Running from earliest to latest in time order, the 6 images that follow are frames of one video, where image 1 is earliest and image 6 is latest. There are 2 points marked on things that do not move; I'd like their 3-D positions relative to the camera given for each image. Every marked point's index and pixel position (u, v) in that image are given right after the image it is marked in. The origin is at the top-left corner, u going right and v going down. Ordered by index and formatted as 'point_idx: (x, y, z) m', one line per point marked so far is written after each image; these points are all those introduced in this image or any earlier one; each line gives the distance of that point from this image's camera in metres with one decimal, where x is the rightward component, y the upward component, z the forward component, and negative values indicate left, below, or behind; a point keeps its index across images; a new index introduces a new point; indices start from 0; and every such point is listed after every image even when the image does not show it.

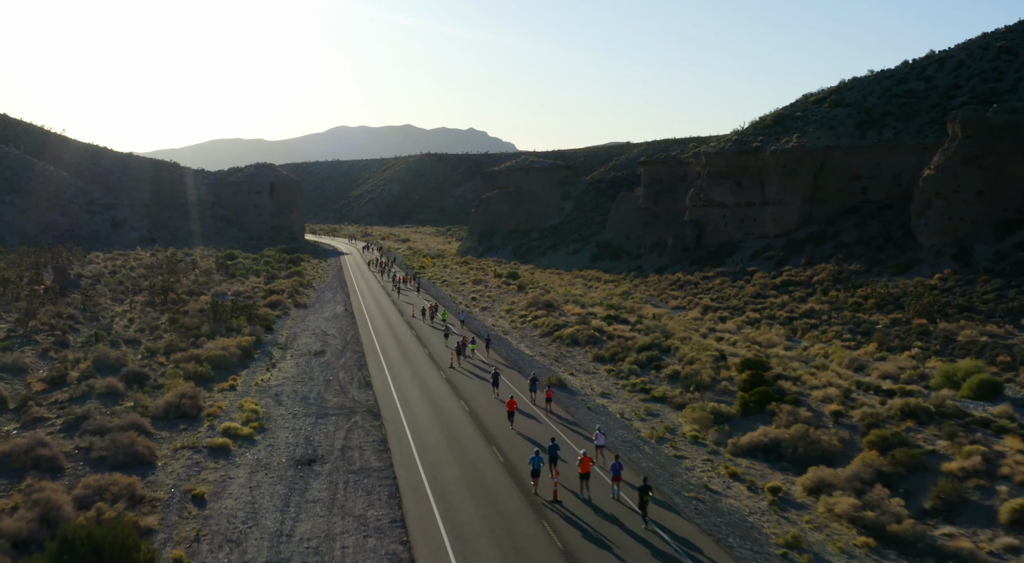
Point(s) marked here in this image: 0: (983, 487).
0: (+8.8, -3.8, +13.1) m
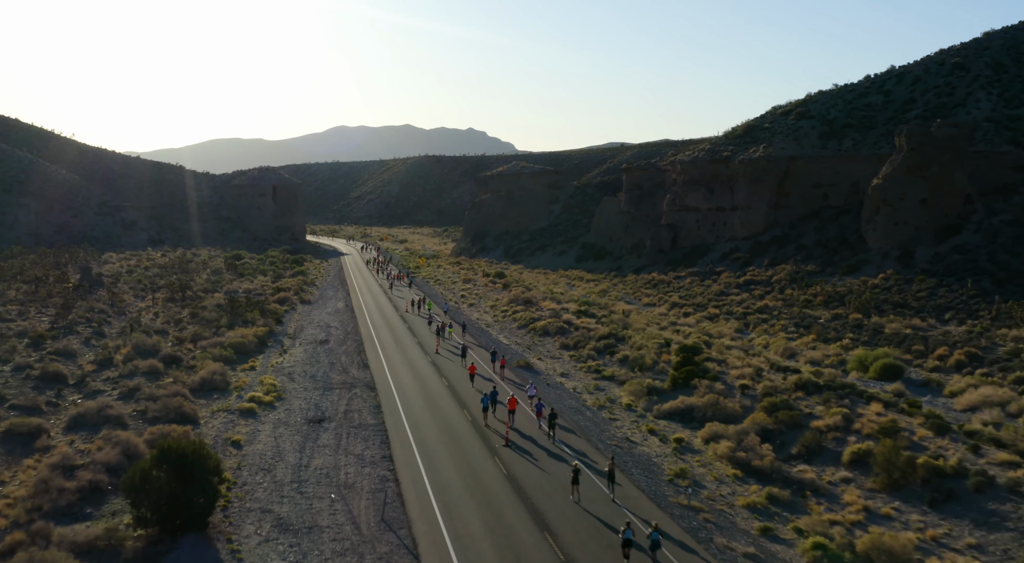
0: (+7.9, -3.7, +17.0) m
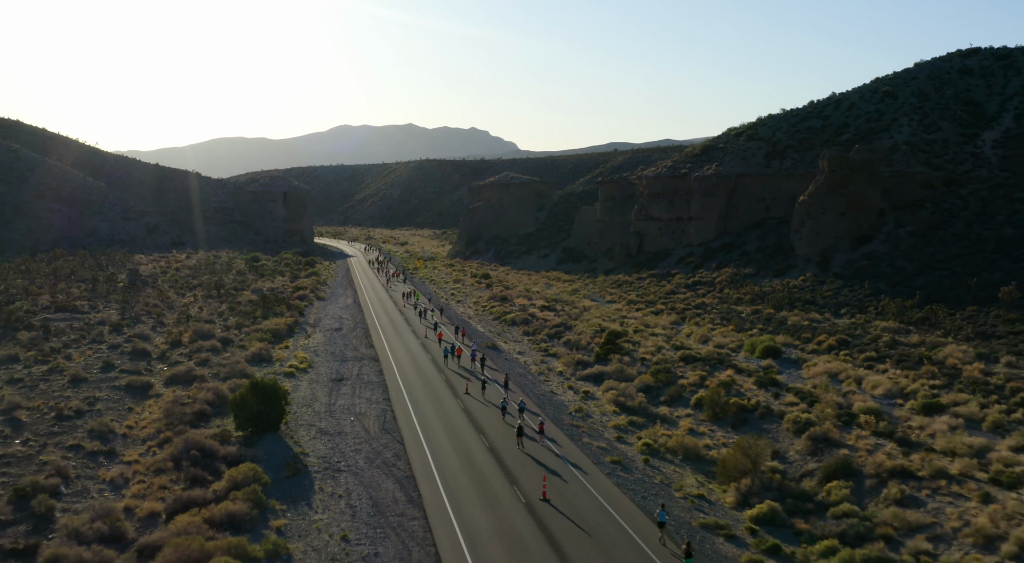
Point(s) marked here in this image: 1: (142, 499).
0: (+6.5, -3.8, +25.0) m
1: (-8.5, -4.9, +15.7) m
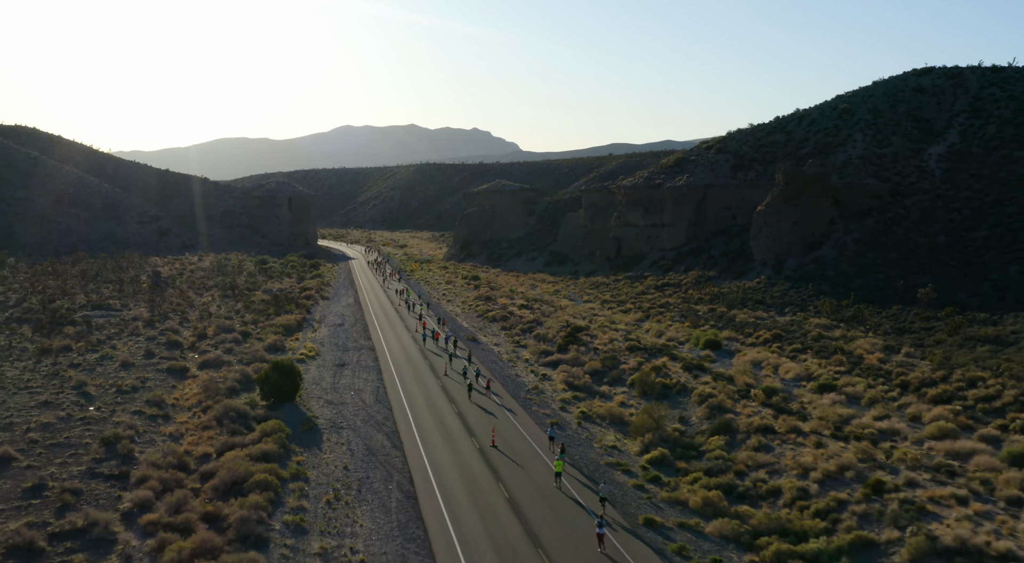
0: (+5.2, -3.9, +30.5) m
1: (-9.8, -5.0, +21.2) m
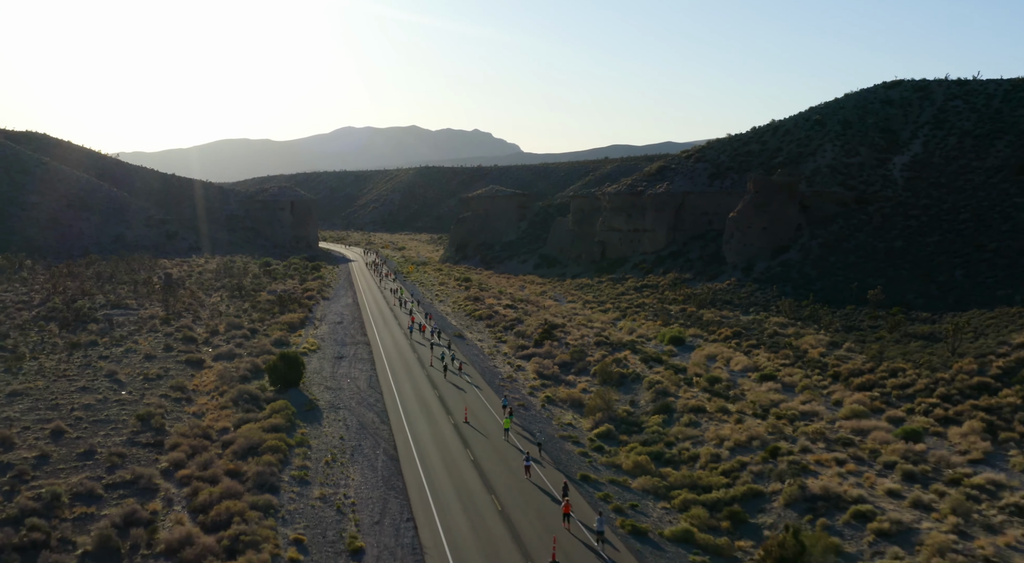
0: (+4.1, -4.0, +34.5) m
1: (-10.9, -5.1, +25.3) m
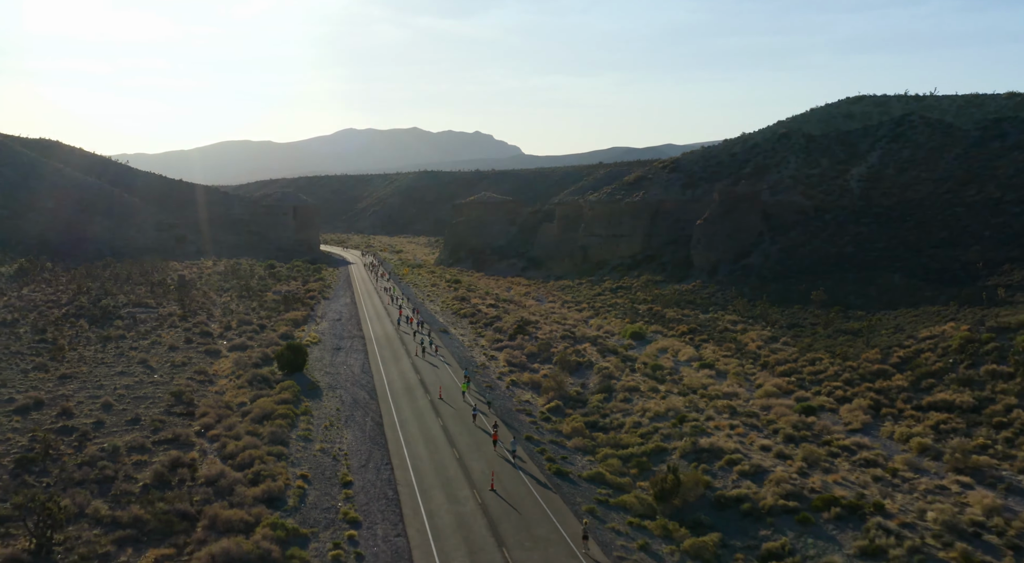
0: (+2.6, -4.1, +40.0) m
1: (-12.4, -5.1, +30.8) m
